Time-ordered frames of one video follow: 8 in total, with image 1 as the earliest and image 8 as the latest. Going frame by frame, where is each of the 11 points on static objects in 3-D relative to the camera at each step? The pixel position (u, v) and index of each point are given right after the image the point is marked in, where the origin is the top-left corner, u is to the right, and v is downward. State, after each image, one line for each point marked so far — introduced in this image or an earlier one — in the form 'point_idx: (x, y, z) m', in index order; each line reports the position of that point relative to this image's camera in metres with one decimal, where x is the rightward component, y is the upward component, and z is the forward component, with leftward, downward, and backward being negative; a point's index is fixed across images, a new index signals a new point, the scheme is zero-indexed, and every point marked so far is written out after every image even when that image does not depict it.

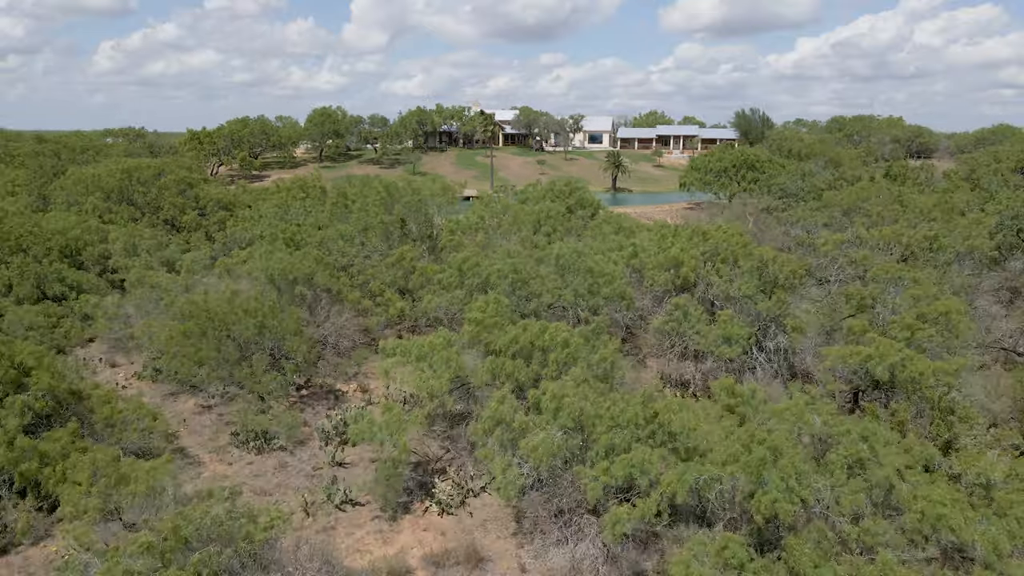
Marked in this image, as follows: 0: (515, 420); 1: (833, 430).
0: (0.0, -1.9, +11.7) m
1: (+4.2, -1.8, +10.8) m
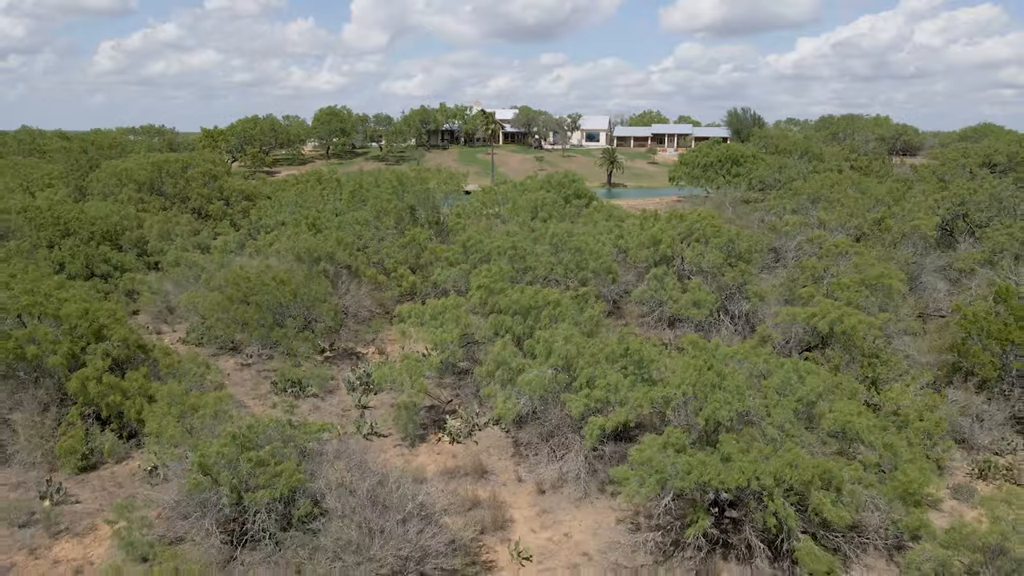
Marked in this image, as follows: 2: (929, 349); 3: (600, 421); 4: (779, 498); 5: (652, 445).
0: (0.0, -1.3, +14.2) m
1: (+4.2, -1.2, +13.3) m
2: (+8.0, -1.0, +15.8) m
3: (+1.3, -1.9, +12.2) m
4: (+3.2, -2.4, +10.0) m
5: (+1.9, -2.1, +10.8) m
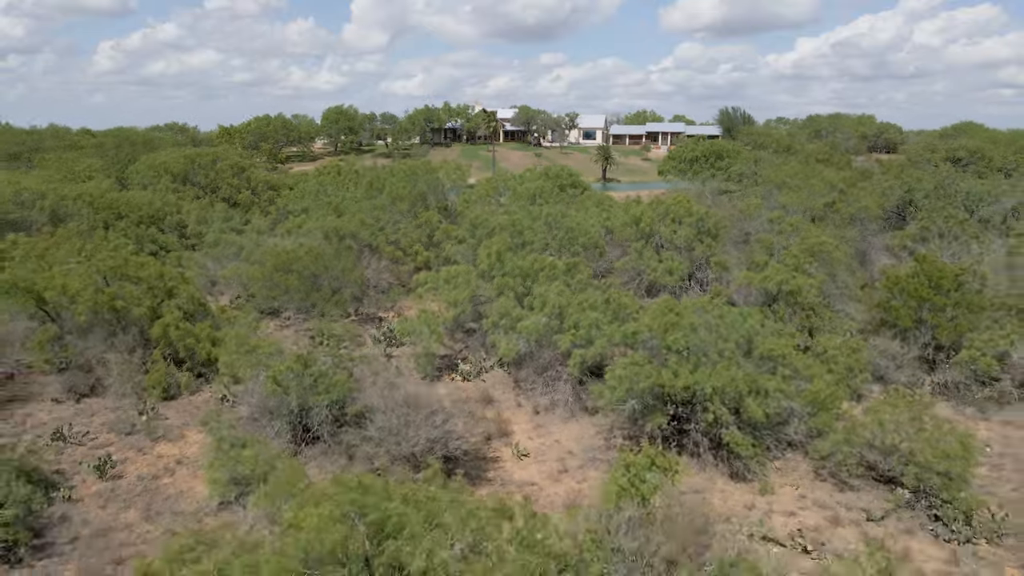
0: (0.0, -0.5, +17.3) m
1: (+4.2, -0.5, +16.4) m
2: (+8.0, -0.3, +19.0) m
3: (+1.3, -1.2, +15.4) m
4: (+3.3, -1.7, +13.1) m
5: (+1.9, -1.3, +13.9) m
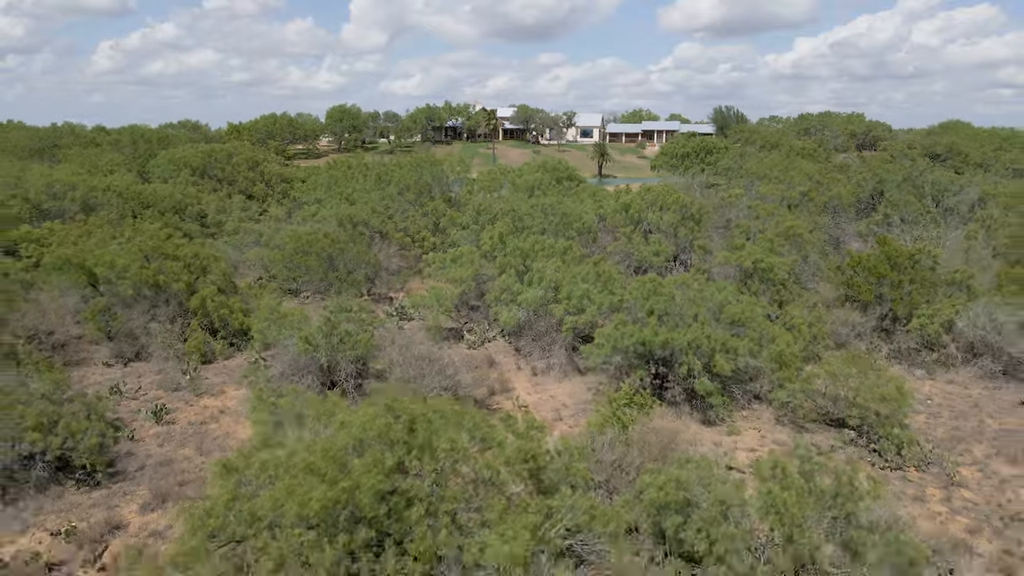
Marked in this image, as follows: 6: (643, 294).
0: (+0.1, 0.0, +19.3) m
1: (+4.2, +0.1, +18.5) m
2: (+8.0, +0.3, +21.0) m
3: (+1.3, -0.7, +17.4) m
4: (+3.3, -1.1, +15.1) m
5: (+1.9, -0.8, +15.9) m
6: (+2.7, -0.1, +17.0) m
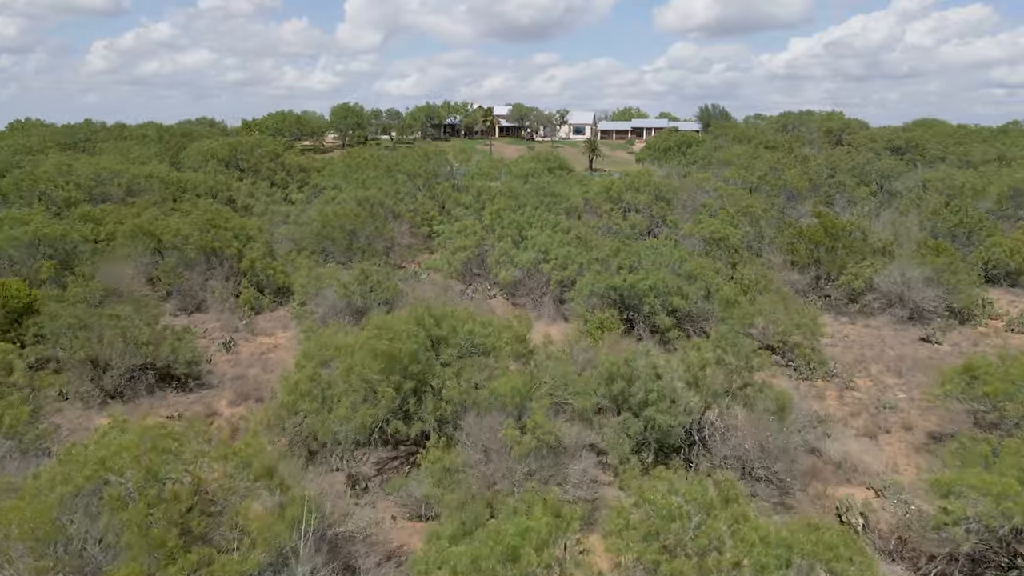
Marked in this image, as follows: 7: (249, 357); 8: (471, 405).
0: (0.0, +1.0, +23.2) m
1: (+4.1, +1.0, +22.3) m
2: (+7.9, +1.3, +24.9) m
3: (+1.3, +0.3, +21.2) m
4: (+3.2, -0.2, +19.0) m
5: (+1.9, +0.2, +19.8) m
6: (+2.6, +0.9, +20.9) m
7: (-5.9, -1.6, +18.7) m
8: (-0.6, -1.7, +11.9) m
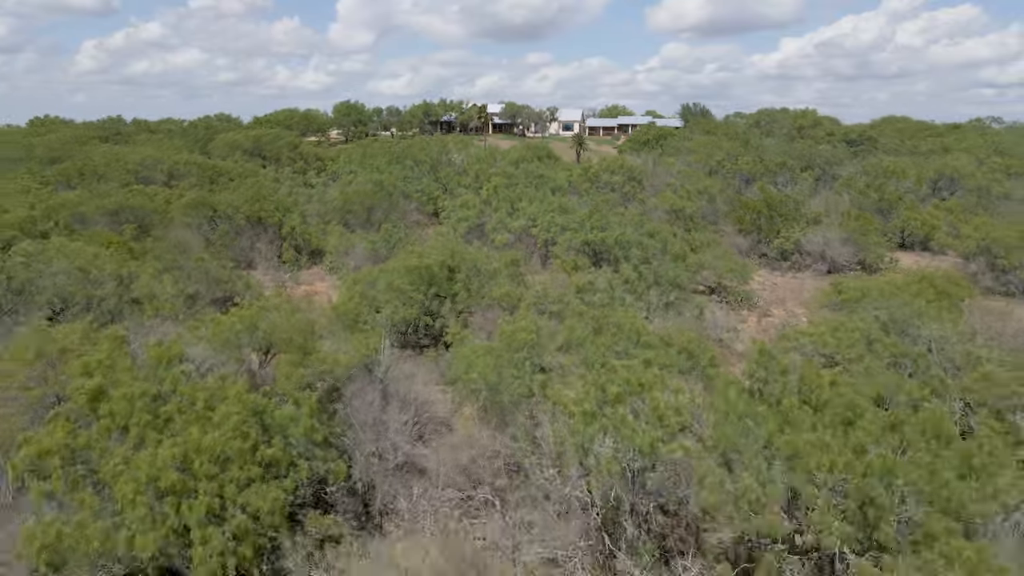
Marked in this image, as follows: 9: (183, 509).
0: (-0.2, +2.3, +28.1) m
1: (+3.9, +2.3, +27.3) m
2: (+7.7, +2.6, +29.9) m
3: (+1.1, +1.6, +26.2) m
4: (+3.1, +1.1, +24.0) m
5: (+1.7, +1.5, +24.7) m
6: (+2.4, +2.2, +25.8) m
7: (-6.1, -0.3, +23.6) m
8: (-0.7, -0.4, +16.9) m
9: (-3.0, -2.0, +7.8) m
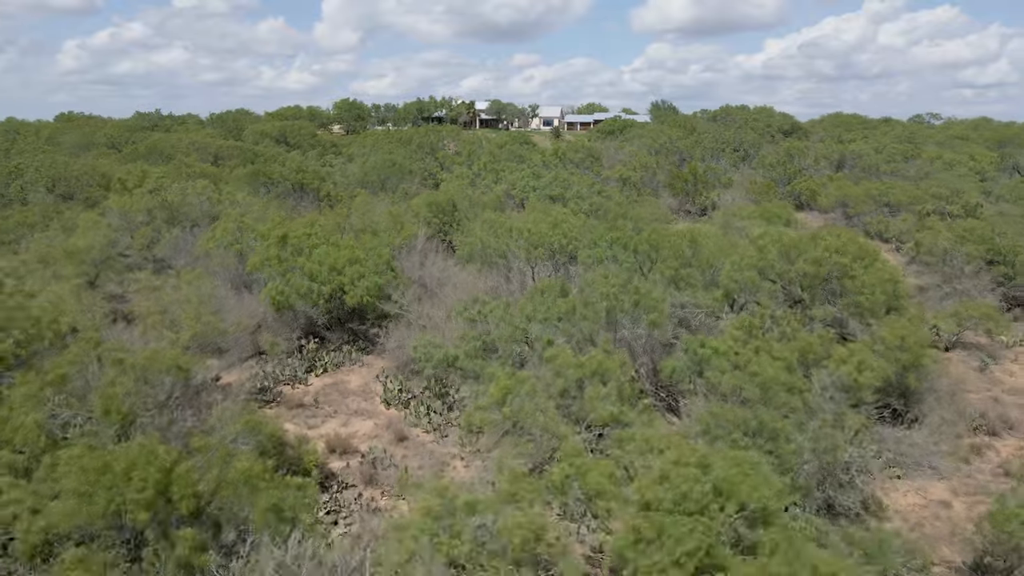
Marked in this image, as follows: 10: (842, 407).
0: (-0.9, +4.5, +36.6) m
1: (+3.3, +4.6, +35.9) m
2: (+7.0, +4.8, +38.6) m
3: (+0.4, +3.8, +34.7) m
4: (+2.4, +3.3, +32.5) m
5: (+1.1, +3.7, +33.3) m
6: (+1.8, +4.4, +34.4) m
7: (-6.7, +1.9, +32.0) m
8: (-1.2, +1.8, +25.4) m
9: (-3.4, +0.2, +16.3) m
10: (+4.3, -1.5, +10.9) m
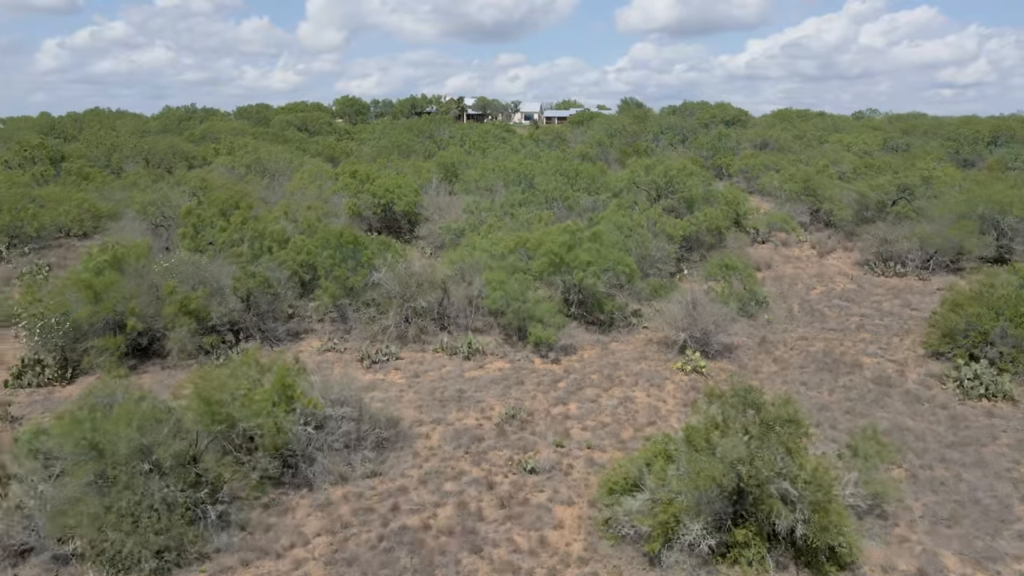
0: (-1.8, +7.2, +47.1) m
1: (+2.4, +7.3, +46.4) m
2: (+6.1, +7.5, +49.1) m
3: (-0.4, +6.6, +45.2) m
4: (+1.6, +6.1, +43.0) m
5: (+0.2, +6.5, +43.8) m
6: (+0.9, +7.1, +44.9) m
7: (-7.5, +4.6, +42.3) m
8: (-1.9, +4.5, +35.8) m
9: (-3.9, +2.9, +26.7) m
10: (+3.9, +1.2, +21.4) m
